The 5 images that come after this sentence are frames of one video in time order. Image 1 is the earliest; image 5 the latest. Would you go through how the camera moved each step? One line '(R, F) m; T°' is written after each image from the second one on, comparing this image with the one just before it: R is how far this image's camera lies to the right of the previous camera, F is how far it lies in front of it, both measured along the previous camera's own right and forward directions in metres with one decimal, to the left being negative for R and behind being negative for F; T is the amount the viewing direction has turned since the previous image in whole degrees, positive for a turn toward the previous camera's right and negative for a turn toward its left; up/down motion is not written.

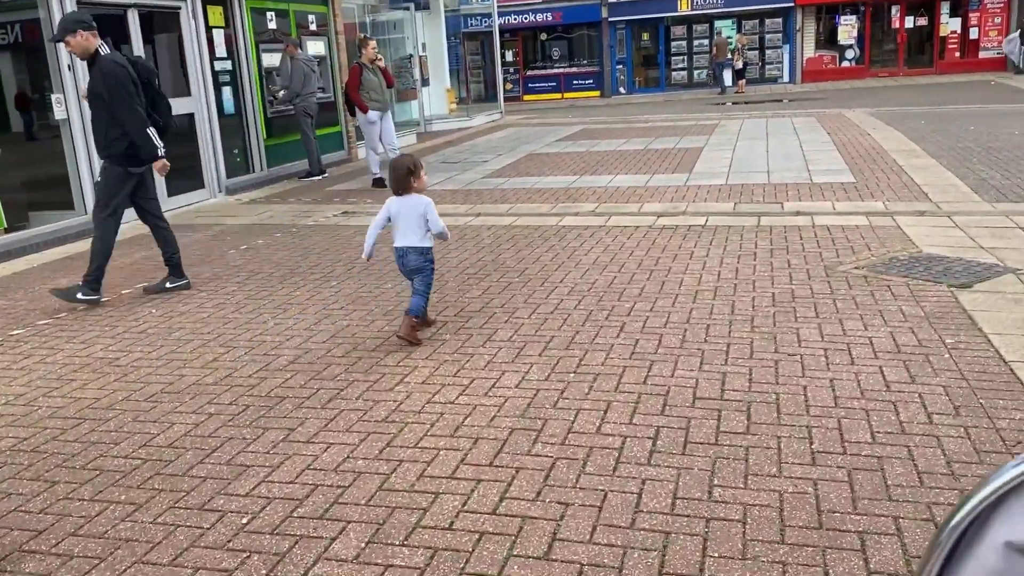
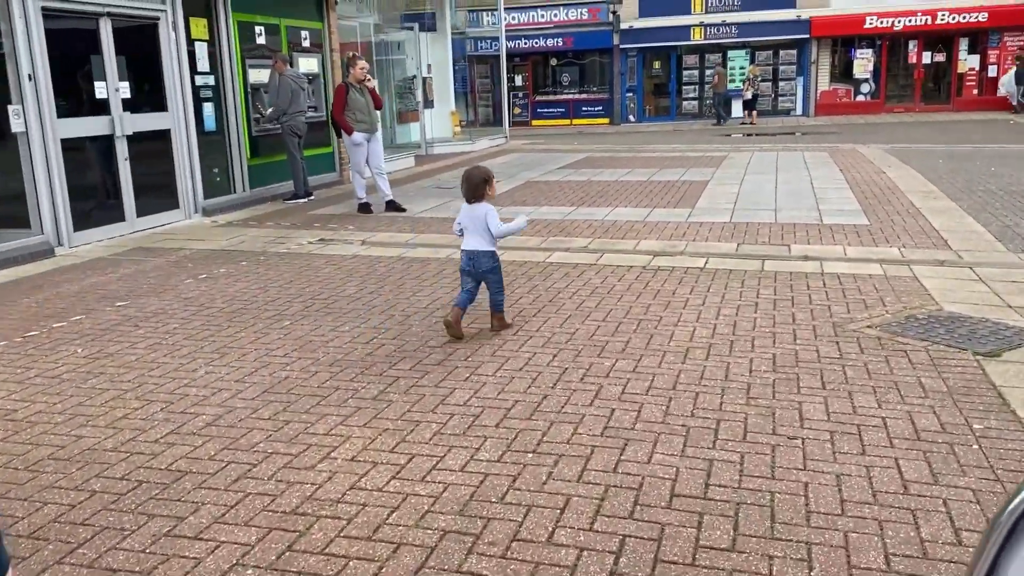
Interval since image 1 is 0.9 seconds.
(+0.2, +0.6) m; -1°
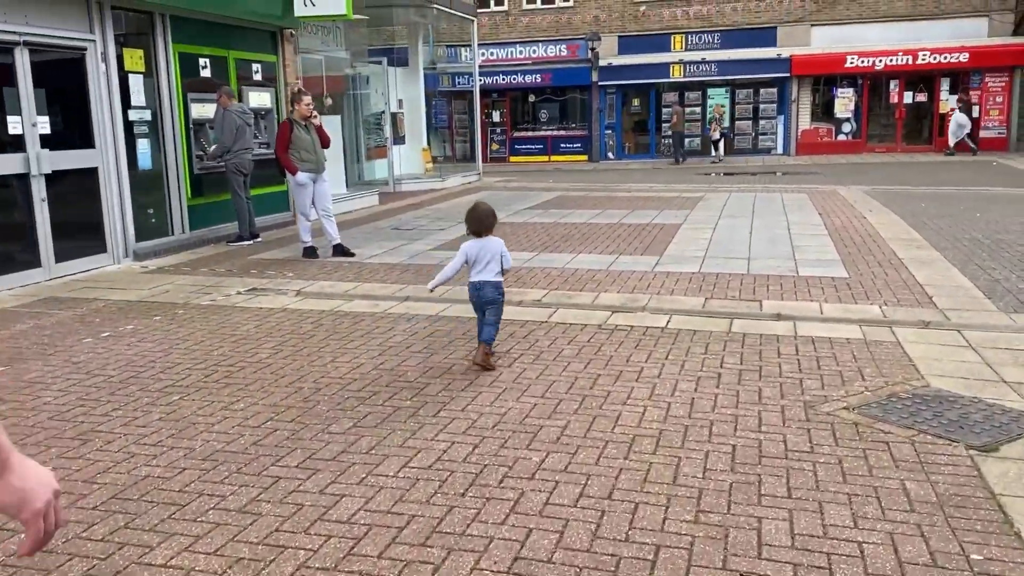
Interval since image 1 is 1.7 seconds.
(+0.3, +0.7) m; +1°
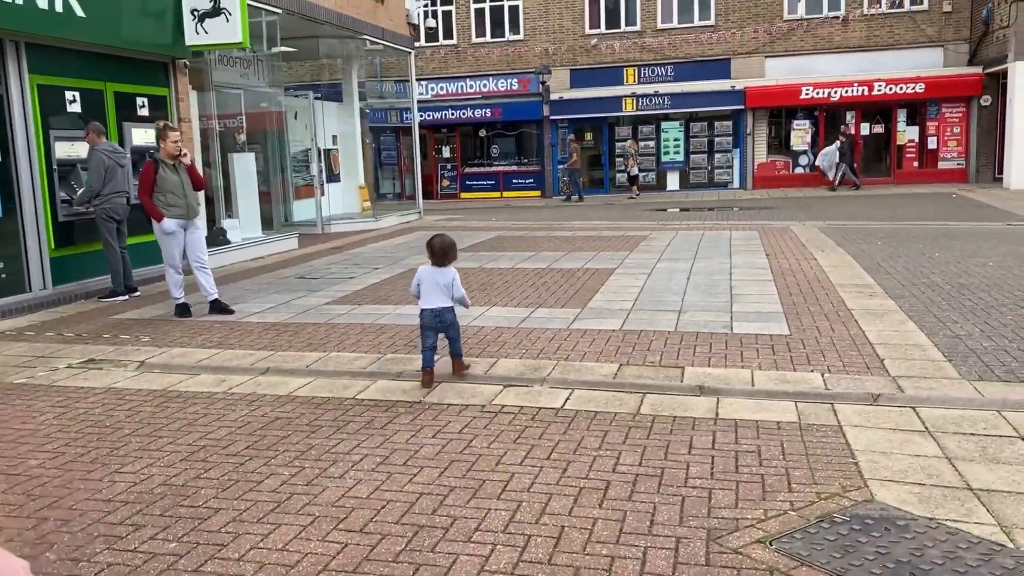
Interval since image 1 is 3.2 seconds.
(+0.7, +1.2) m; +2°
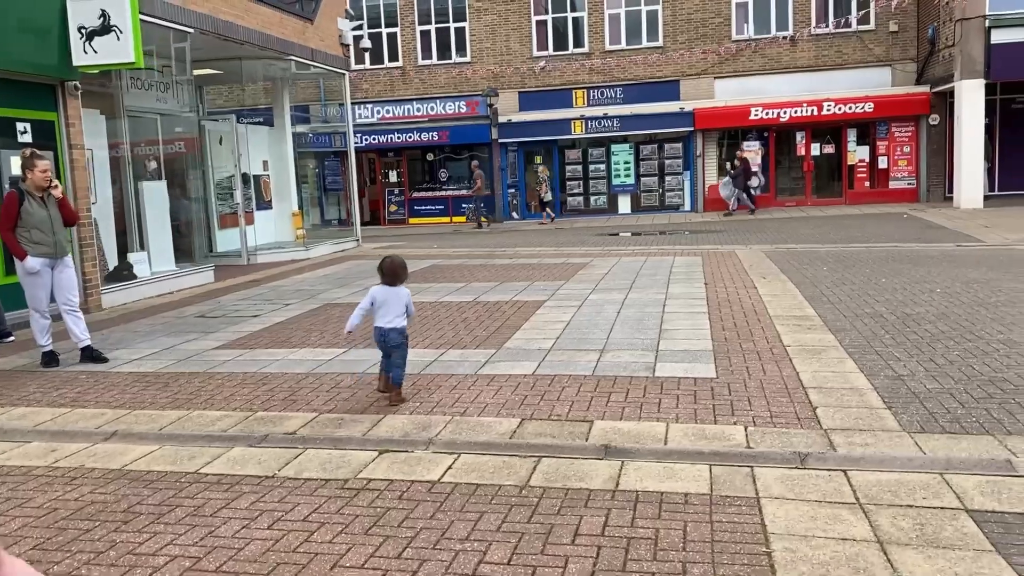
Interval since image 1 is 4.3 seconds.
(+0.5, +0.8) m; +2°
